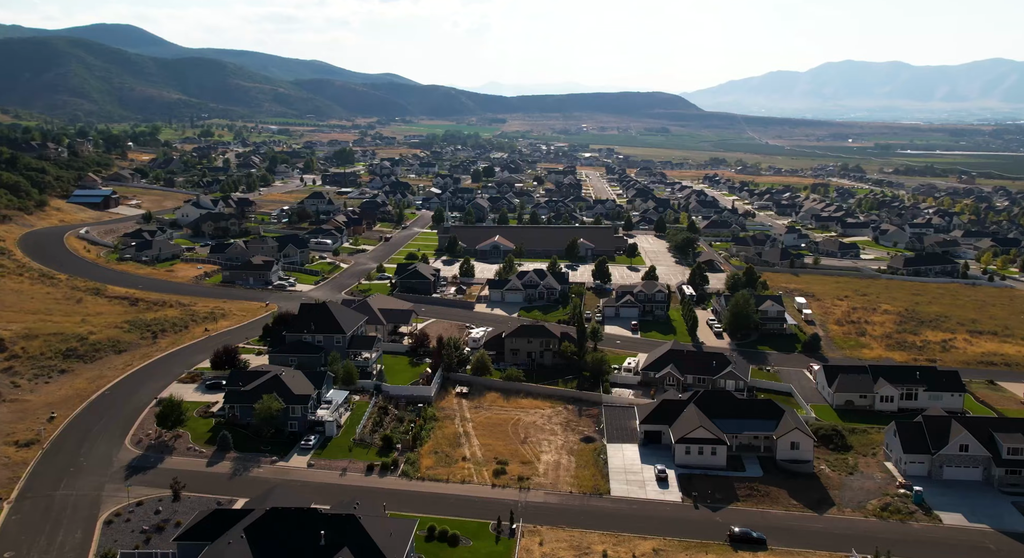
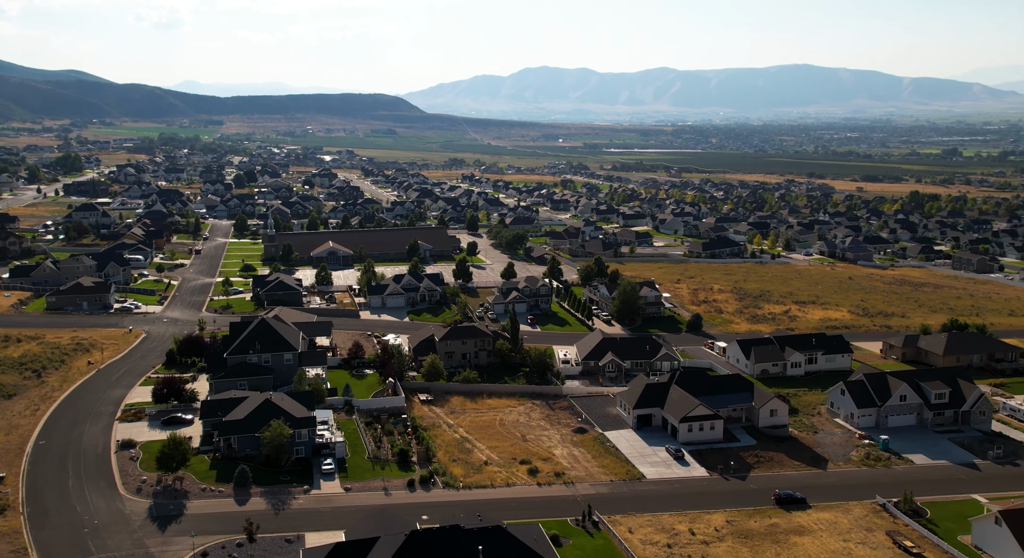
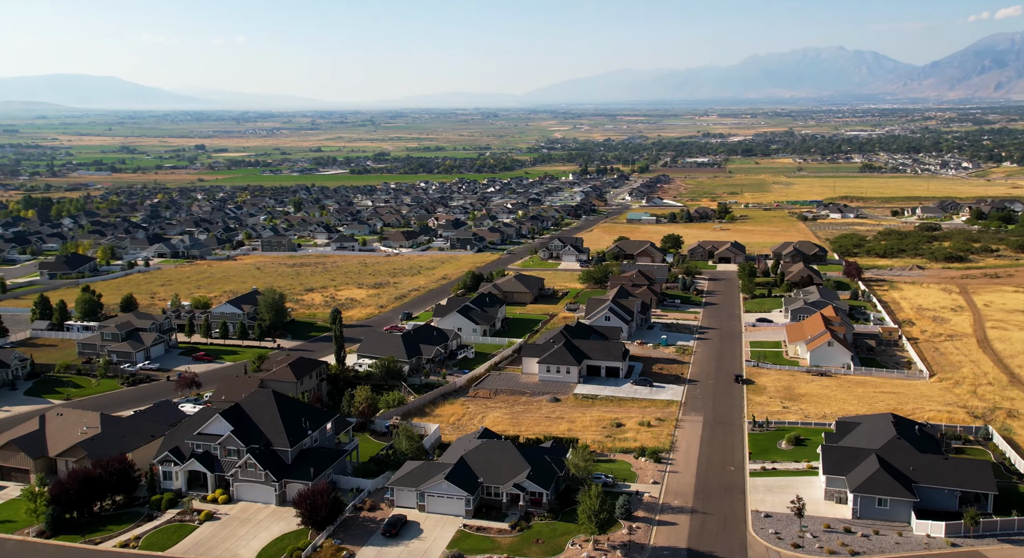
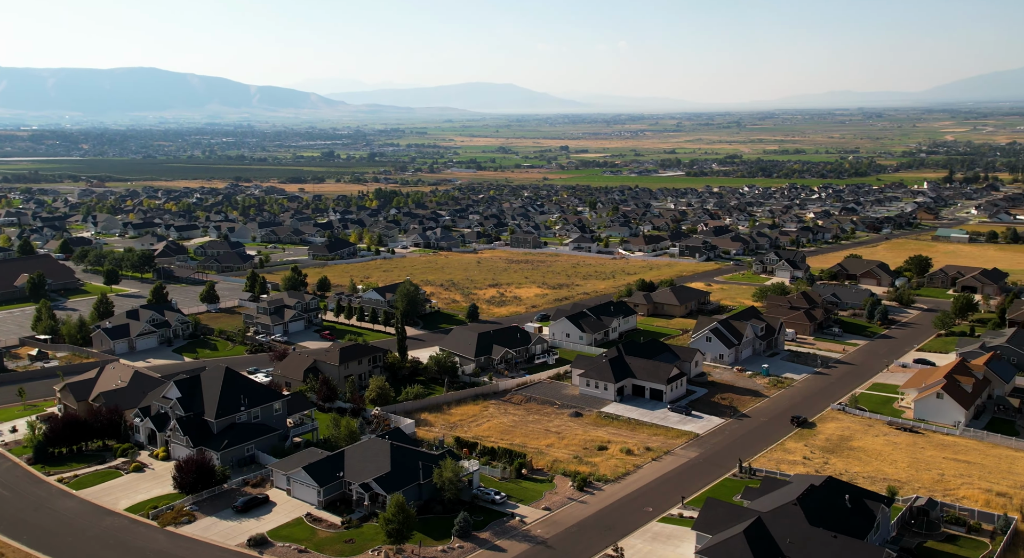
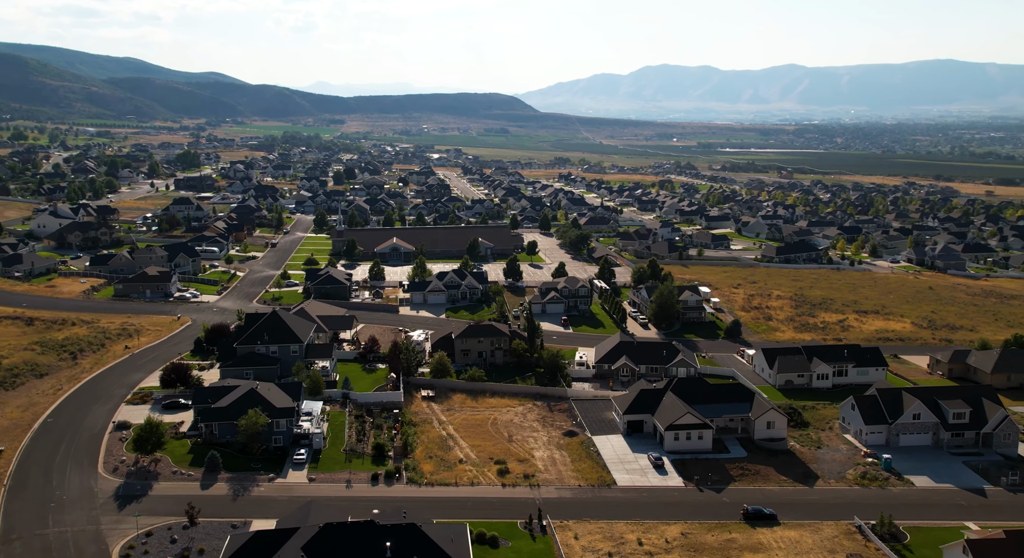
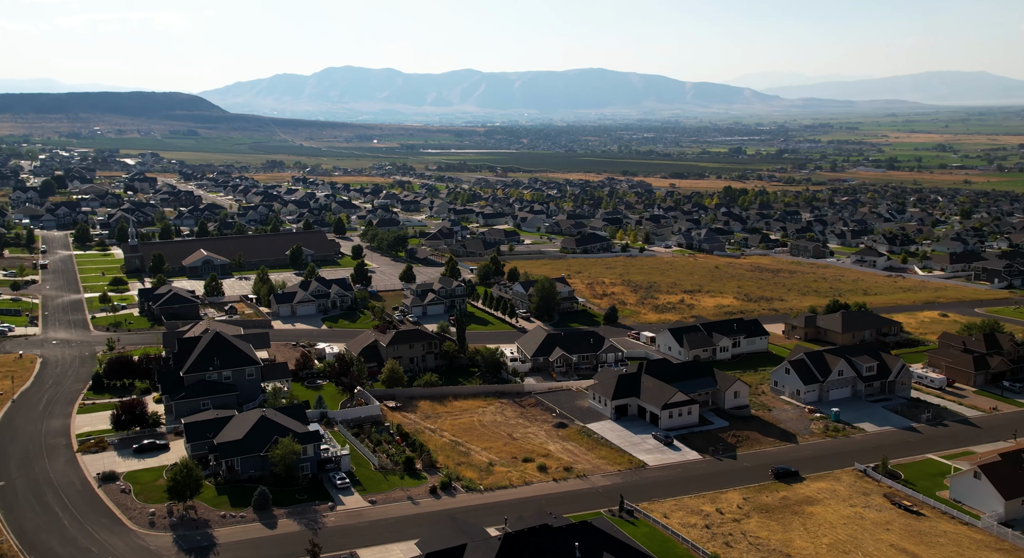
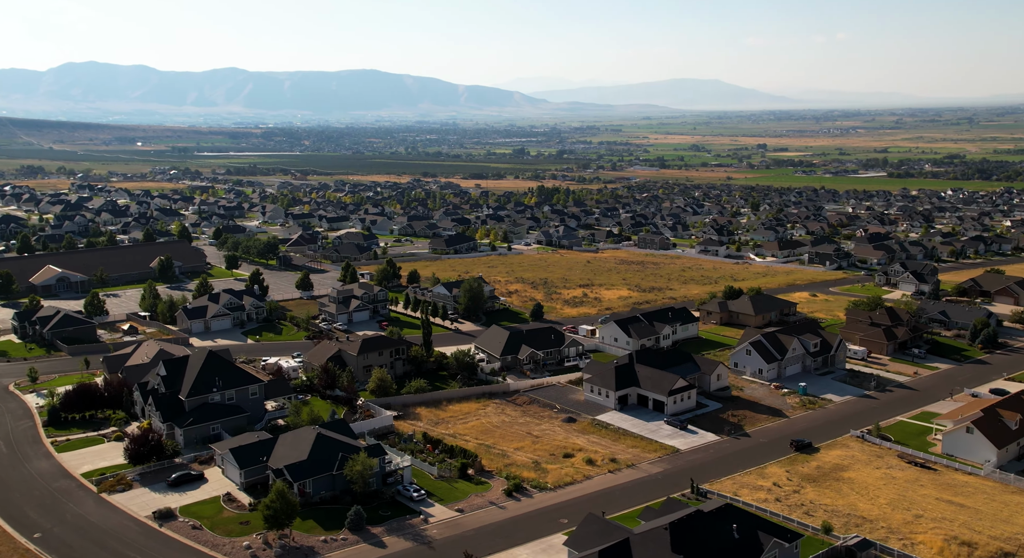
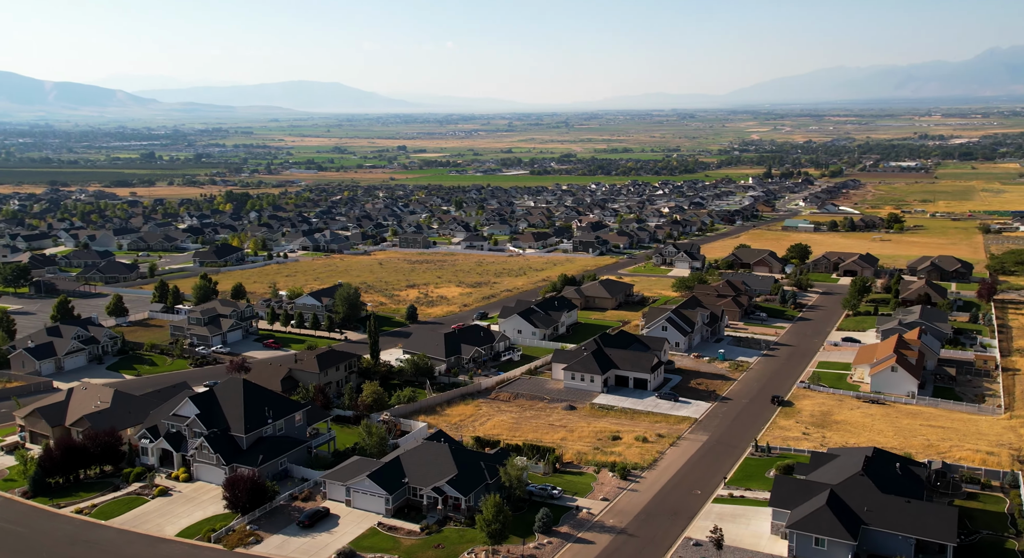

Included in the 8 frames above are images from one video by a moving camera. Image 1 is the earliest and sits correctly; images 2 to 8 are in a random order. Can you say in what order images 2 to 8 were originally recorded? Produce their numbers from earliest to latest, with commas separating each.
5, 2, 6, 7, 4, 8, 3
